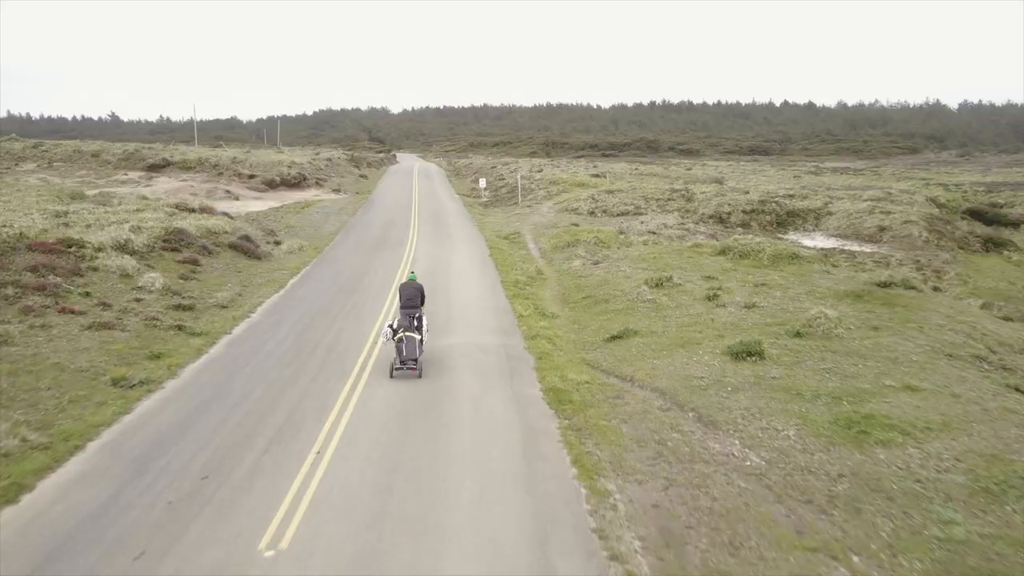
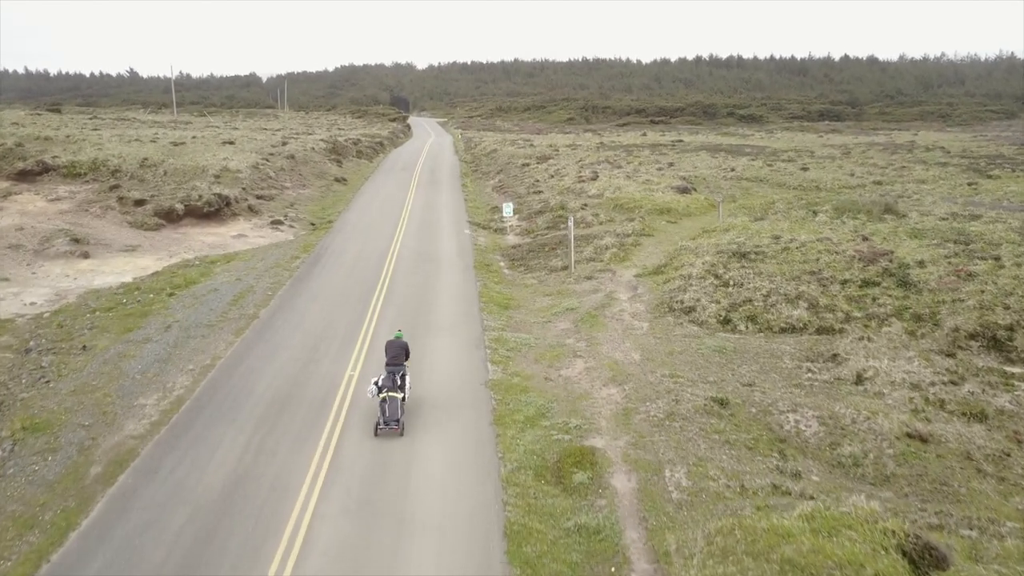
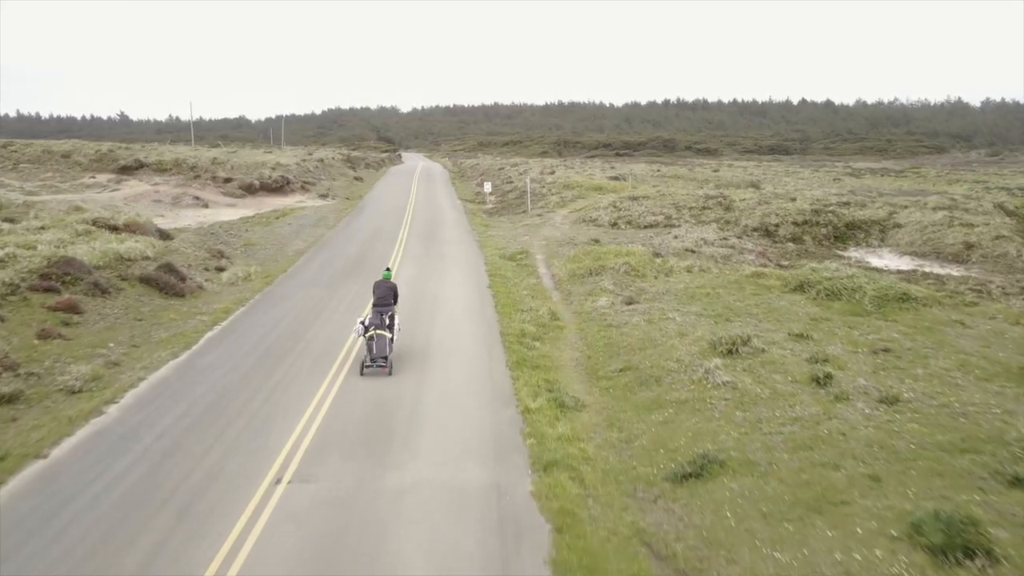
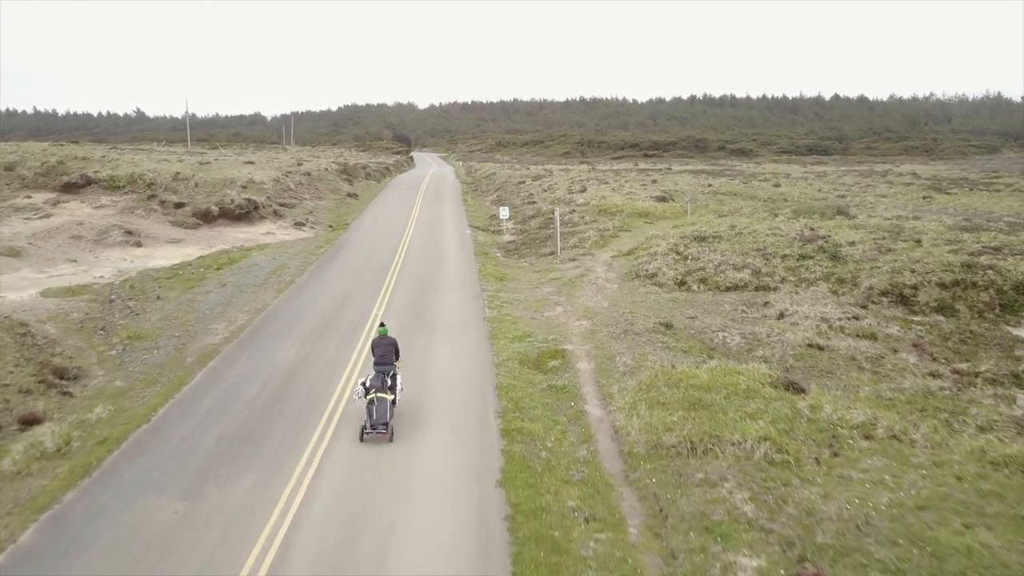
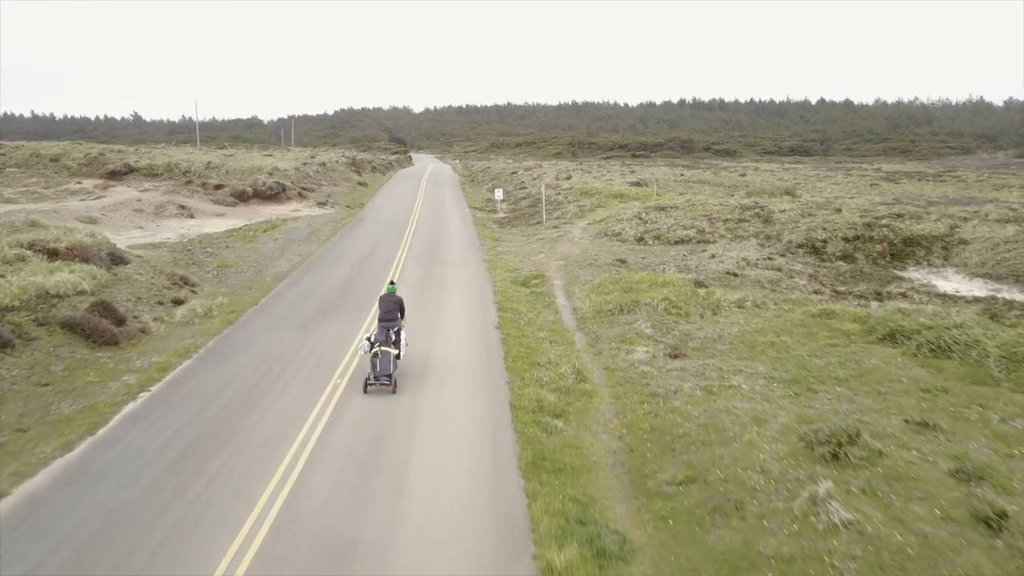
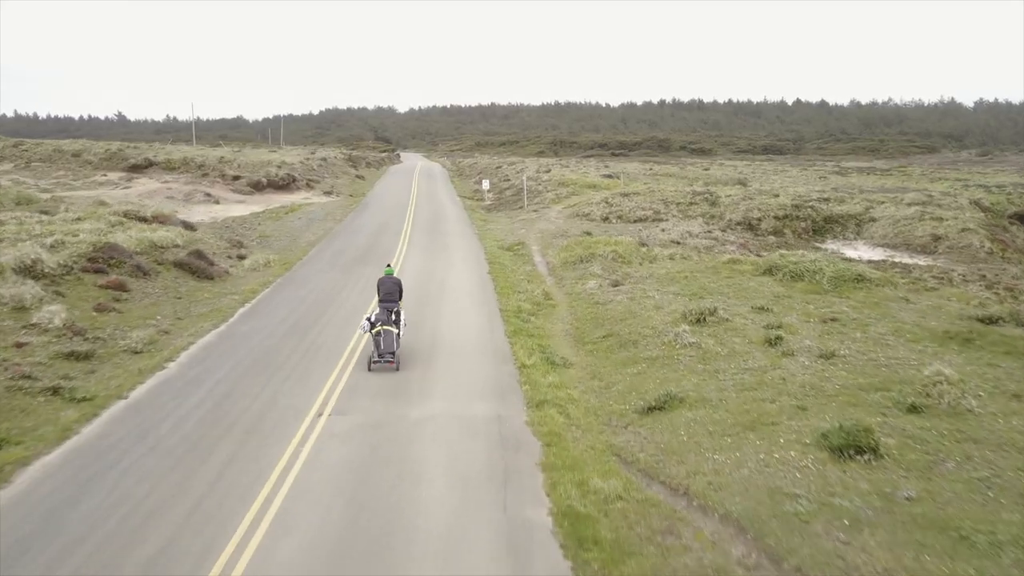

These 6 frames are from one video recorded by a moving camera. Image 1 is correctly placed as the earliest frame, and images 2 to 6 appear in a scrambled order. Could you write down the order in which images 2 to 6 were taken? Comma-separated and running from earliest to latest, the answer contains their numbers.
6, 3, 5, 4, 2
